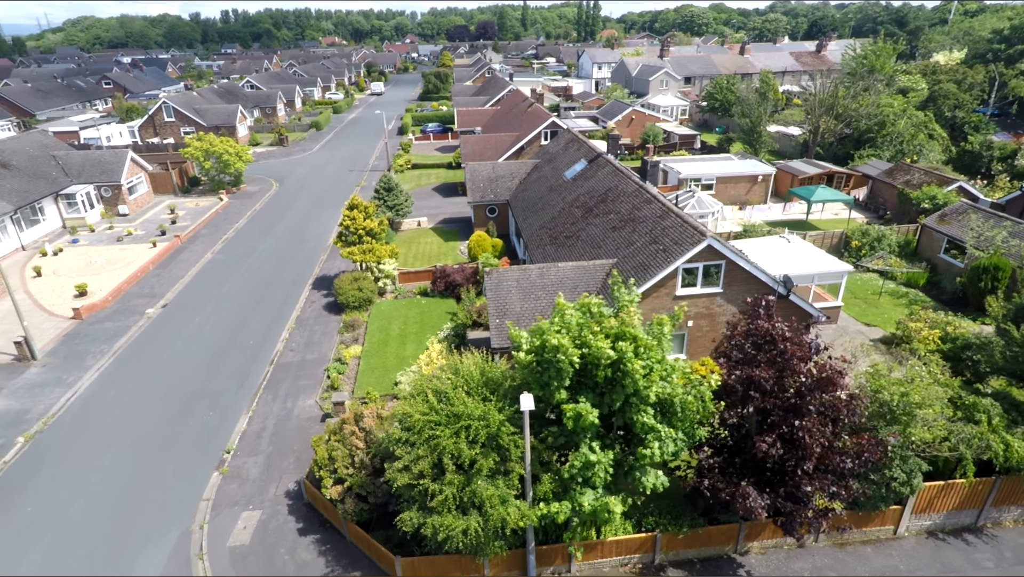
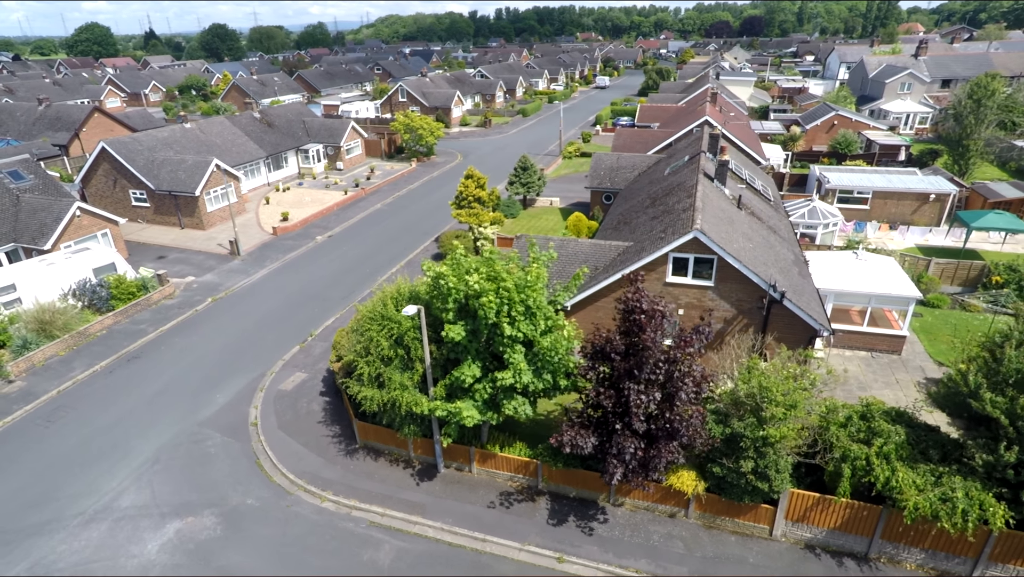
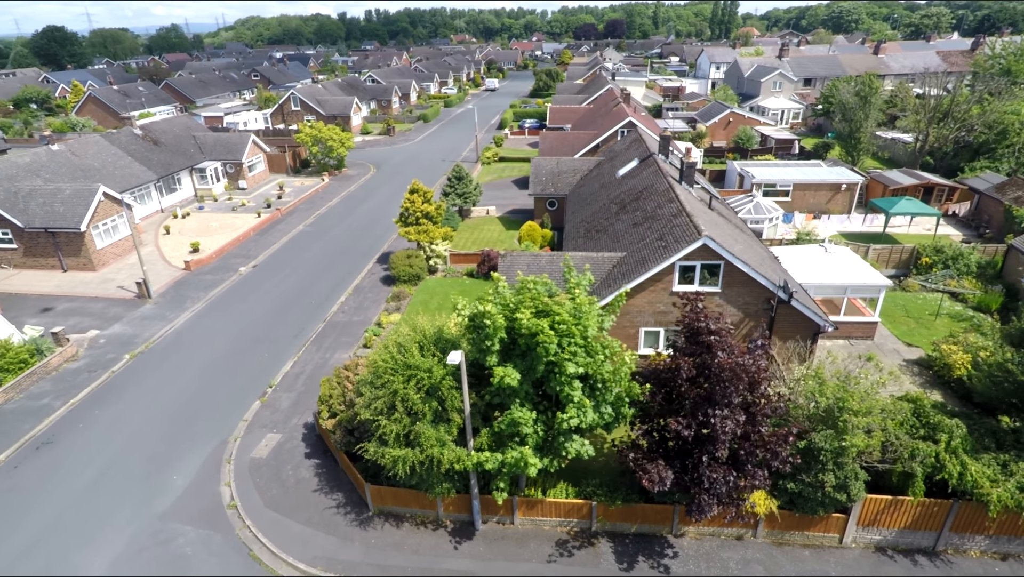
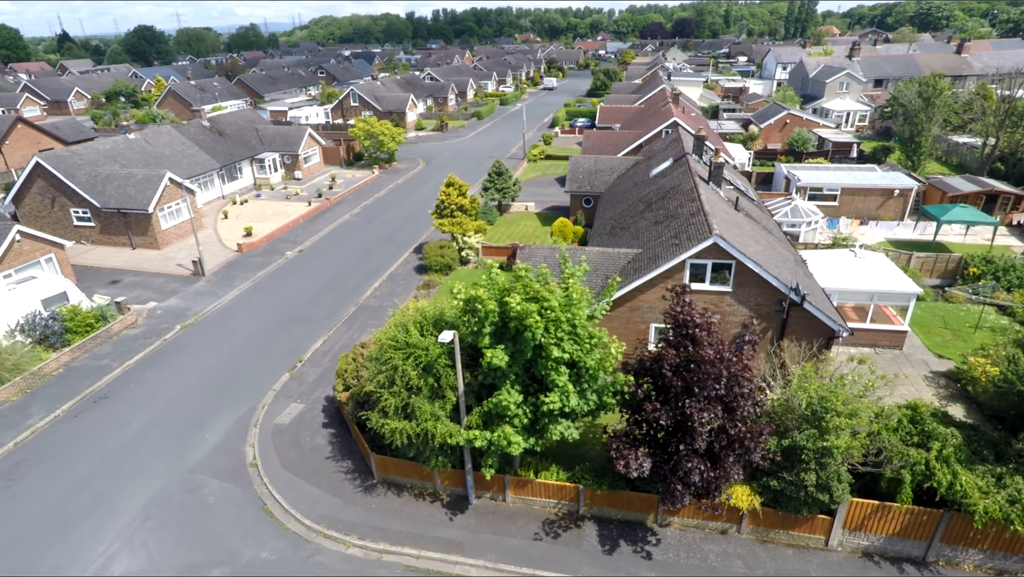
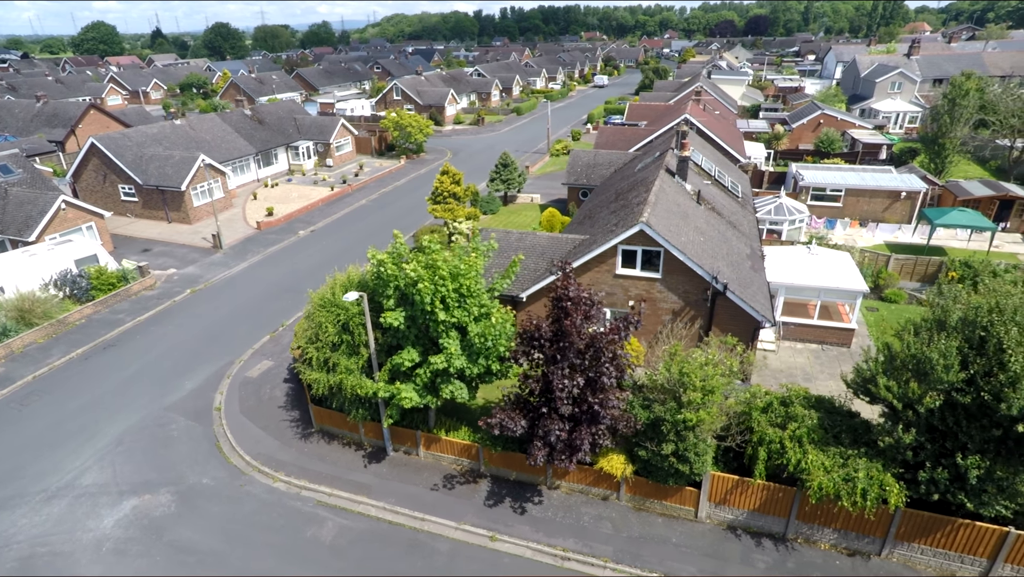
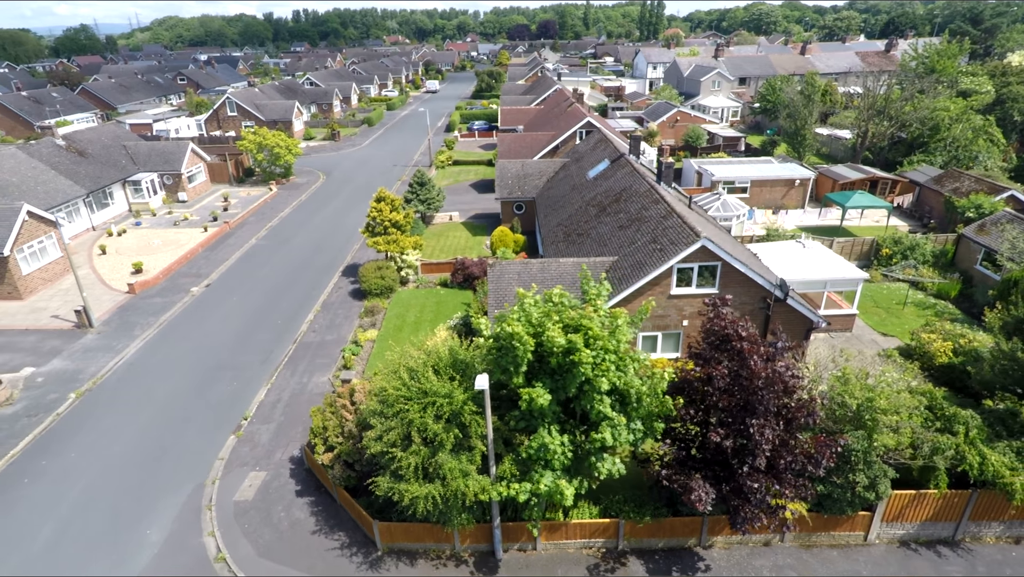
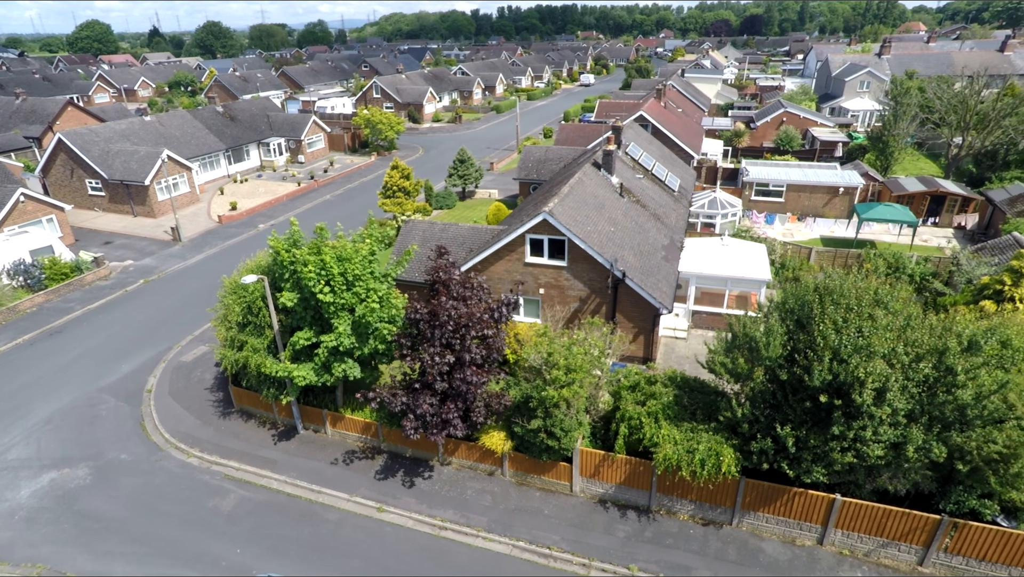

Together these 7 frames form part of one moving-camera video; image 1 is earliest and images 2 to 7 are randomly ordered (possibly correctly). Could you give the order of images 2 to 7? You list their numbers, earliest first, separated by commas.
6, 3, 4, 2, 5, 7
